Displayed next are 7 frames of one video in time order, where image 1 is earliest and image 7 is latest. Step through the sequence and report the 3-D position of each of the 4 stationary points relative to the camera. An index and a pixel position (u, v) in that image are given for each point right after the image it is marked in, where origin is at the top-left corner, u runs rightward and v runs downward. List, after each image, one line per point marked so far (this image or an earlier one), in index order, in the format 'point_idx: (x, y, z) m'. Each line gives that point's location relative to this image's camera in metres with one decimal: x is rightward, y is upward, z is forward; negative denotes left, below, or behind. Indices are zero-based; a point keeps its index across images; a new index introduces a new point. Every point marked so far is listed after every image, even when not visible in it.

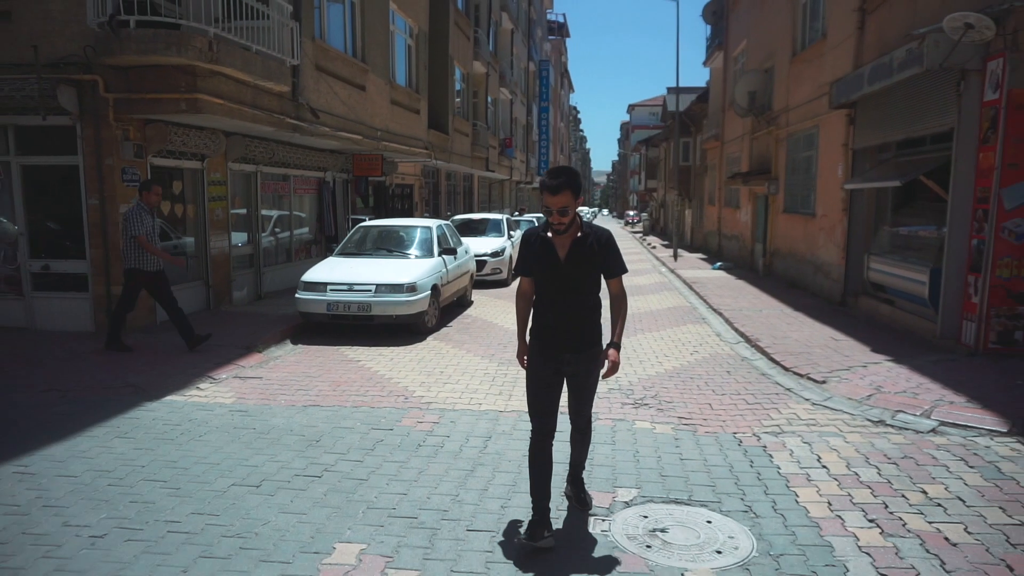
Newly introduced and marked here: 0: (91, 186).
0: (-4.8, +1.2, +8.3) m
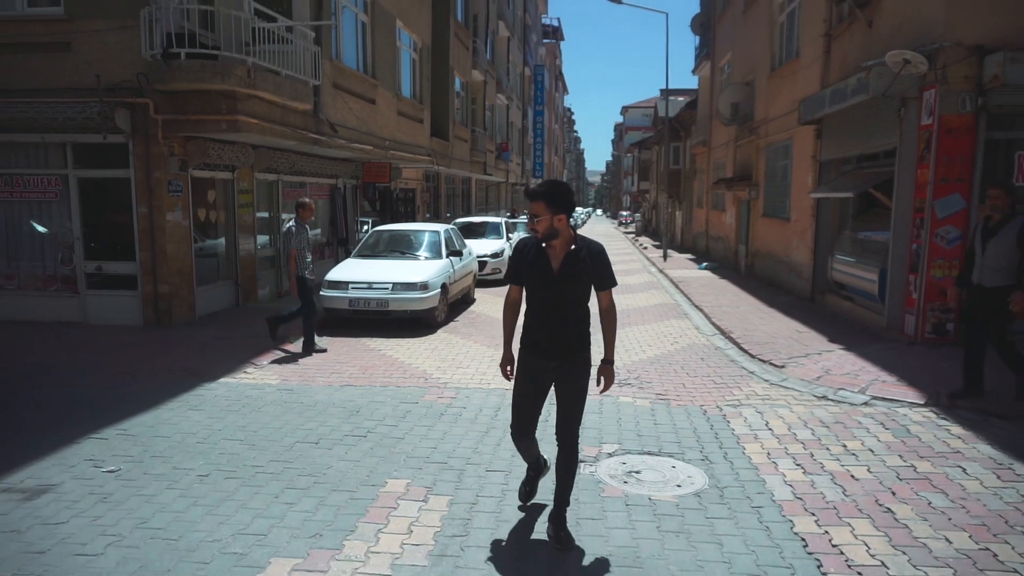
0: (-4.8, +1.2, +9.4) m
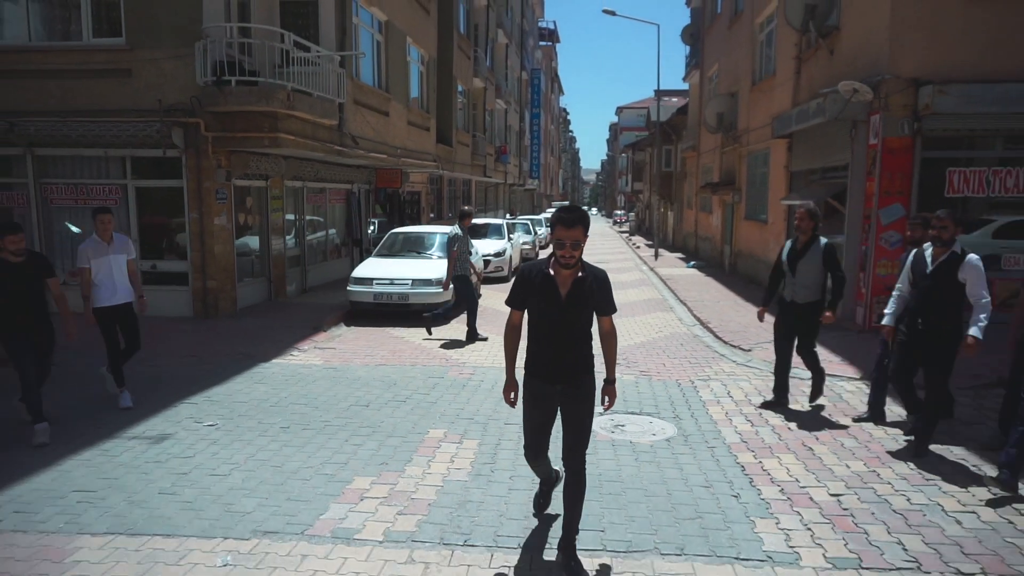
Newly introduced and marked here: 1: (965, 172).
0: (-4.7, +1.2, +10.7) m
1: (+5.8, +1.5, +9.4) m
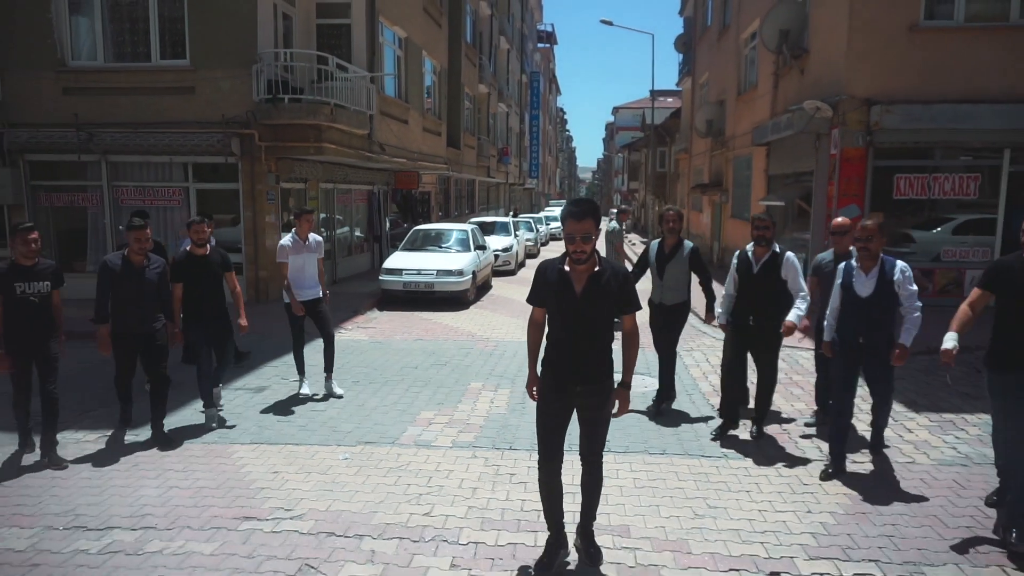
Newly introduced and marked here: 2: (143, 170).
0: (-4.5, +1.4, +12.3) m
1: (+6.0, +1.7, +11.0) m
2: (-6.3, +2.0, +12.5) m
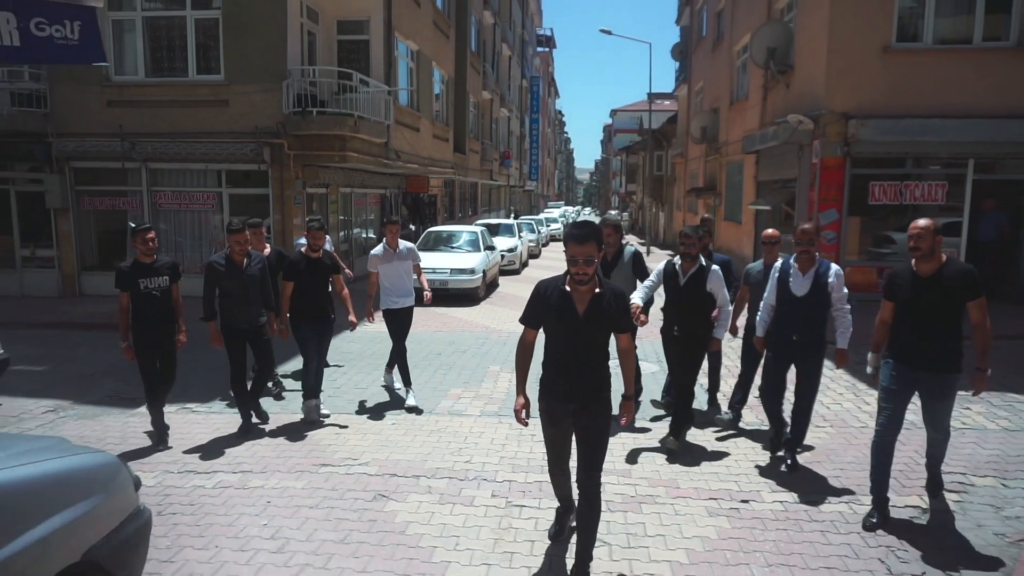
0: (-4.3, +1.5, +13.4) m
1: (+6.2, +1.7, +12.1) m
2: (-6.2, +2.1, +13.6) m
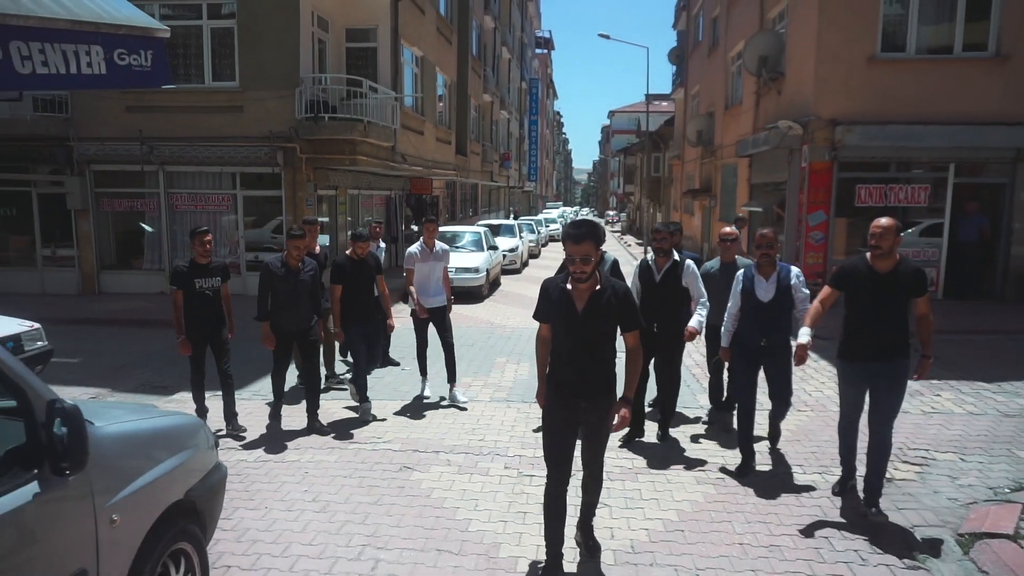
0: (-4.3, +1.5, +14.0) m
1: (+6.2, +1.8, +12.7) m
2: (-6.1, +2.1, +14.1) m
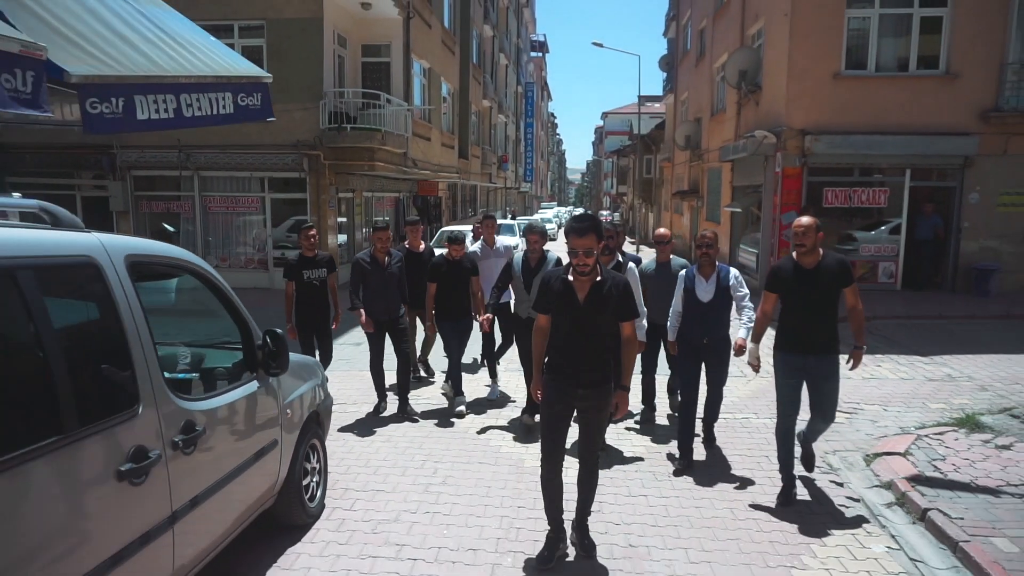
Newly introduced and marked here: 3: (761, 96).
0: (-4.2, +1.6, +15.4) m
1: (+6.3, +1.9, +14.2) m
2: (-6.0, +2.2, +15.5) m
3: (+5.3, +4.1, +15.6) m
